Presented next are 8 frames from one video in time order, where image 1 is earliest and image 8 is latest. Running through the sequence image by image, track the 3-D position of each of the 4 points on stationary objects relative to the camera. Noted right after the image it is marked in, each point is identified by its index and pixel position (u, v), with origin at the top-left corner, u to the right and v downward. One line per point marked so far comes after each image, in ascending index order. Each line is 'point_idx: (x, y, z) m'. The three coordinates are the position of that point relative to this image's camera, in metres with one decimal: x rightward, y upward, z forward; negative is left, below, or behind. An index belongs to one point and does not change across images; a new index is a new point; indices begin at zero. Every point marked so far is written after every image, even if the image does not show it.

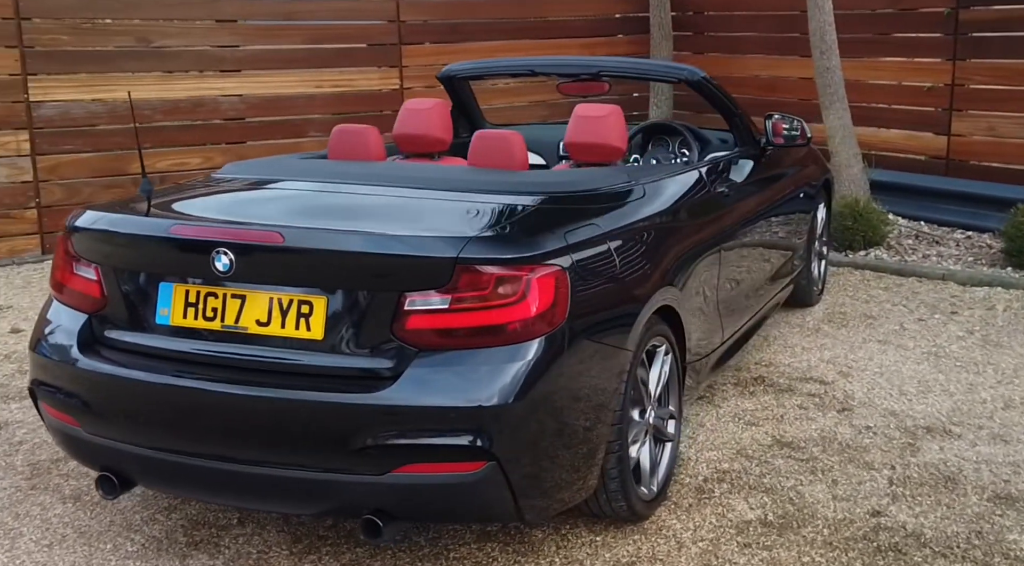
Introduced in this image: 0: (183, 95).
0: (-2.4, +1.4, +8.3) m
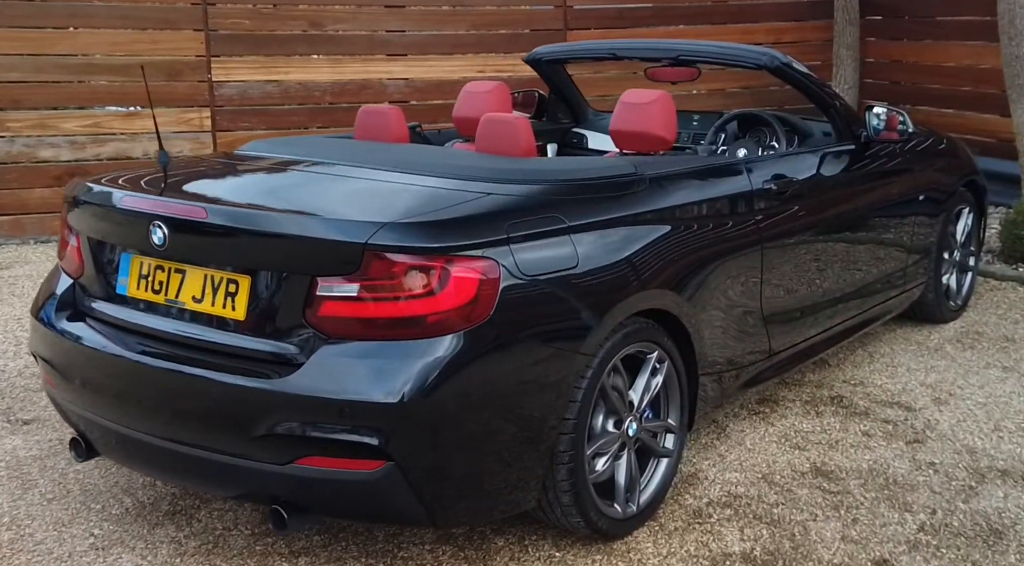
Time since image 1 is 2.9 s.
0: (-1.2, +1.6, +8.5) m
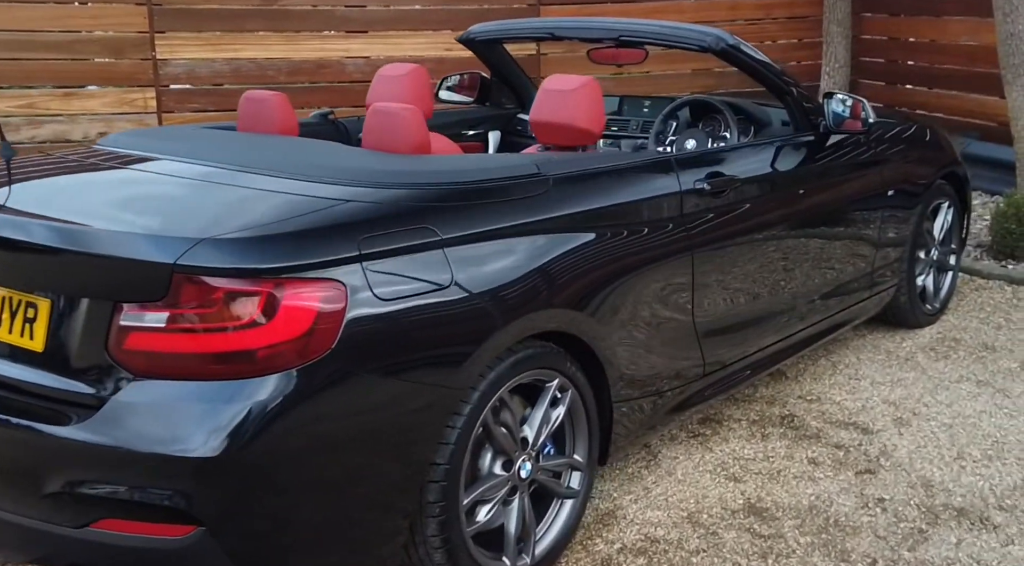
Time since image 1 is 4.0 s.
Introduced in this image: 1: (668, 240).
0: (-1.5, +1.7, +8.1) m
1: (+0.5, +0.1, +3.5) m
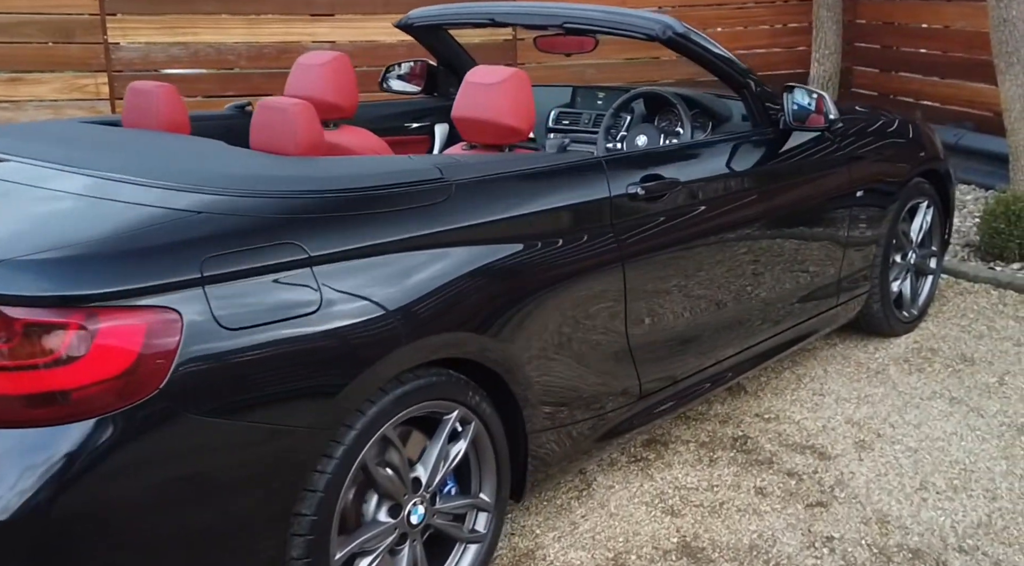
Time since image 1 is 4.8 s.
0: (-1.7, +1.7, +7.7) m
1: (+0.2, +0.1, +3.2) m
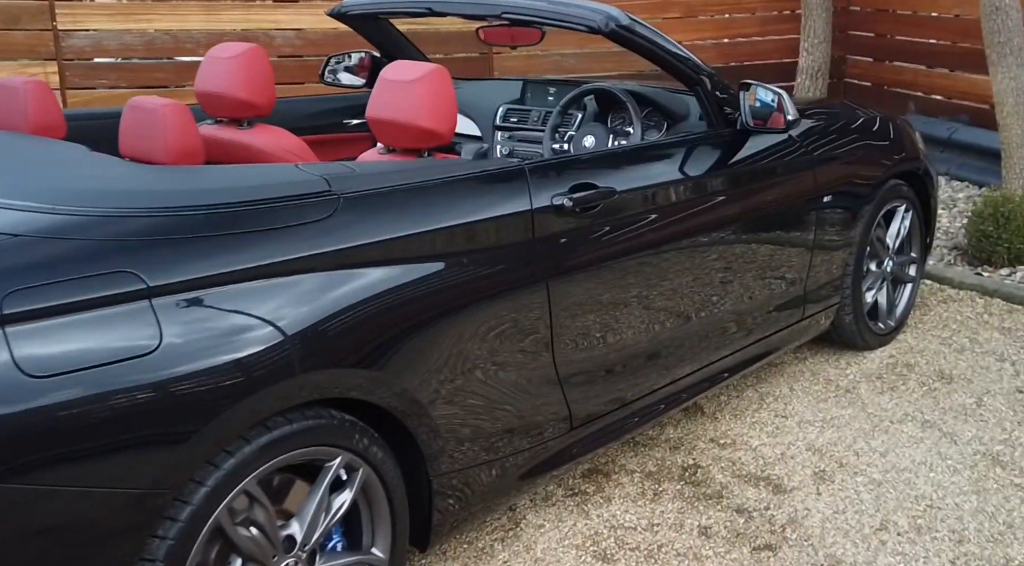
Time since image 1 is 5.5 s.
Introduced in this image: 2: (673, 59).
0: (-1.9, +1.7, +7.4) m
1: (0.0, 0.0, +2.8) m
2: (+0.5, +0.7, +3.6) m
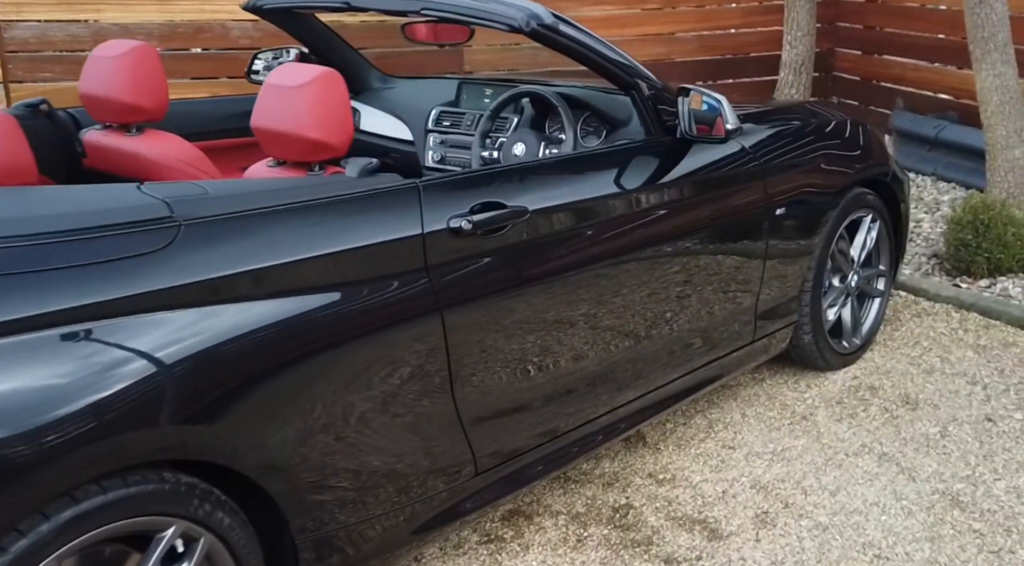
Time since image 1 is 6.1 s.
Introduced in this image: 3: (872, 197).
0: (-2.1, +1.7, +7.1) m
1: (-0.3, 0.0, +2.5) m
2: (+0.3, +0.7, +3.2) m
3: (+1.4, +0.3, +4.3) m
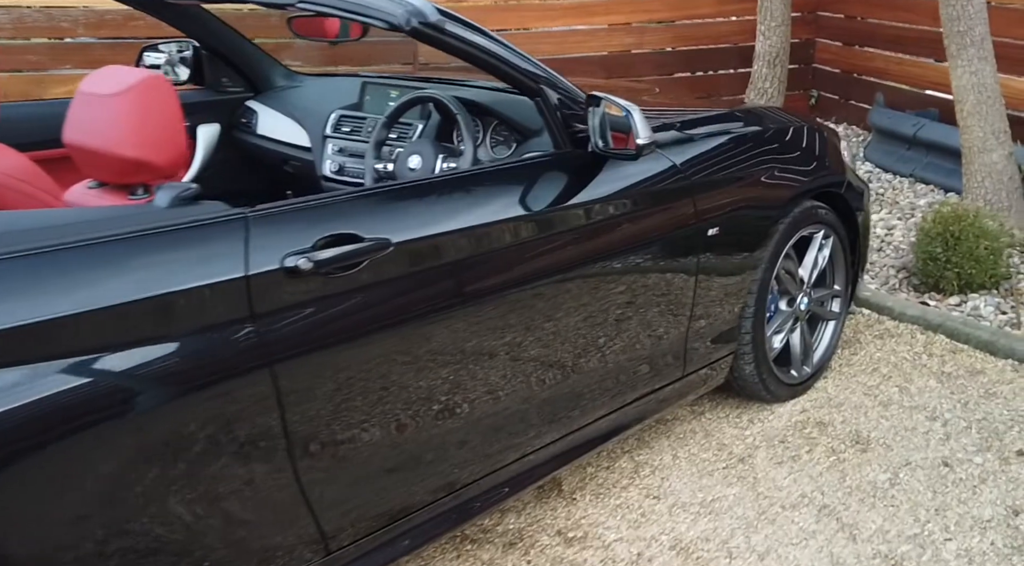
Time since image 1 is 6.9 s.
0: (-2.4, +1.7, +6.6) m
1: (-0.6, -0.1, +2.1) m
2: (0.0, +0.6, +2.8) m
3: (+1.1, +0.3, +3.9) m
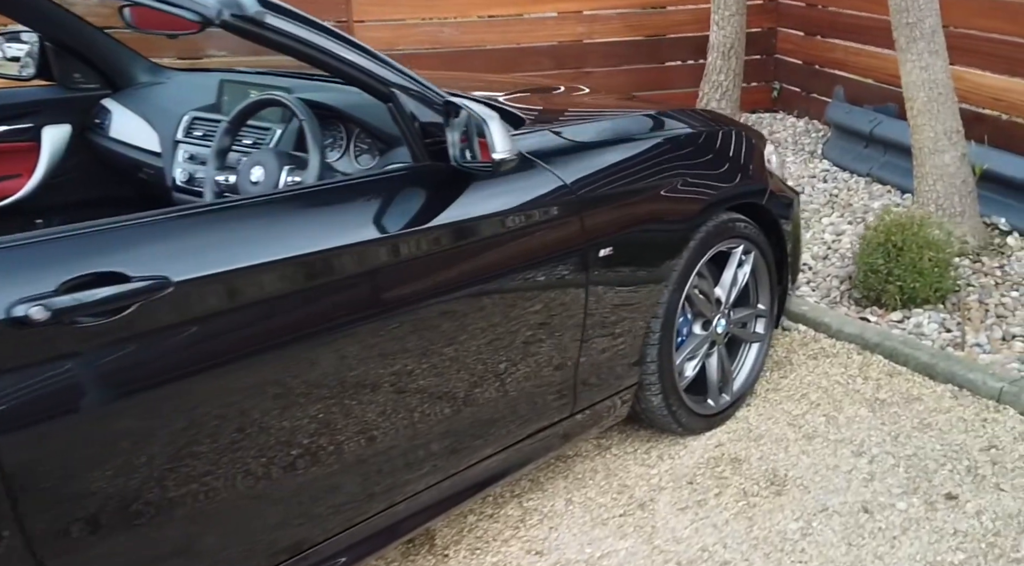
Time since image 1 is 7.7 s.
0: (-2.8, +1.7, +6.2) m
1: (-0.9, -0.2, +1.7) m
2: (-0.4, +0.5, +2.4) m
3: (+0.7, +0.2, +3.5) m
